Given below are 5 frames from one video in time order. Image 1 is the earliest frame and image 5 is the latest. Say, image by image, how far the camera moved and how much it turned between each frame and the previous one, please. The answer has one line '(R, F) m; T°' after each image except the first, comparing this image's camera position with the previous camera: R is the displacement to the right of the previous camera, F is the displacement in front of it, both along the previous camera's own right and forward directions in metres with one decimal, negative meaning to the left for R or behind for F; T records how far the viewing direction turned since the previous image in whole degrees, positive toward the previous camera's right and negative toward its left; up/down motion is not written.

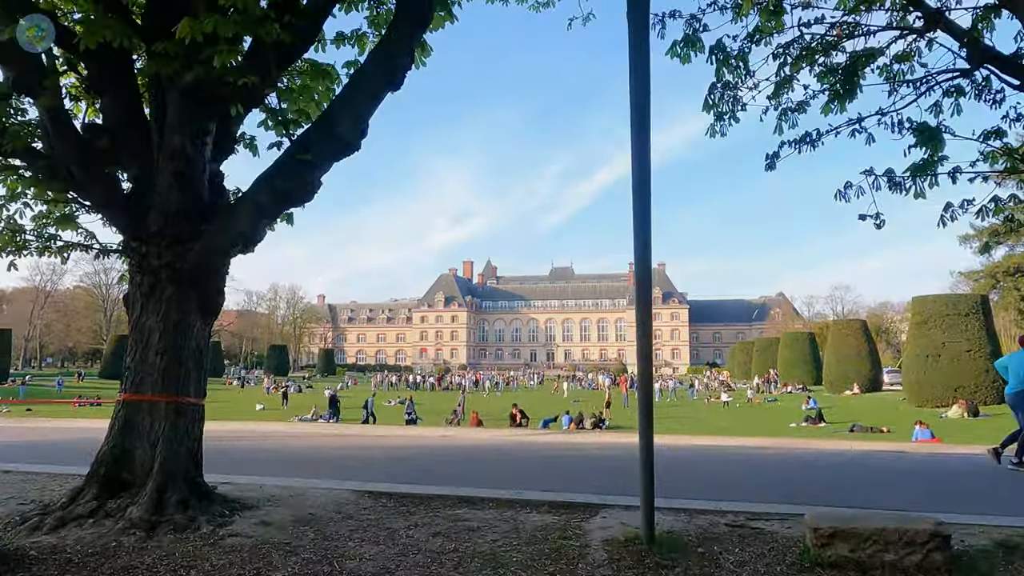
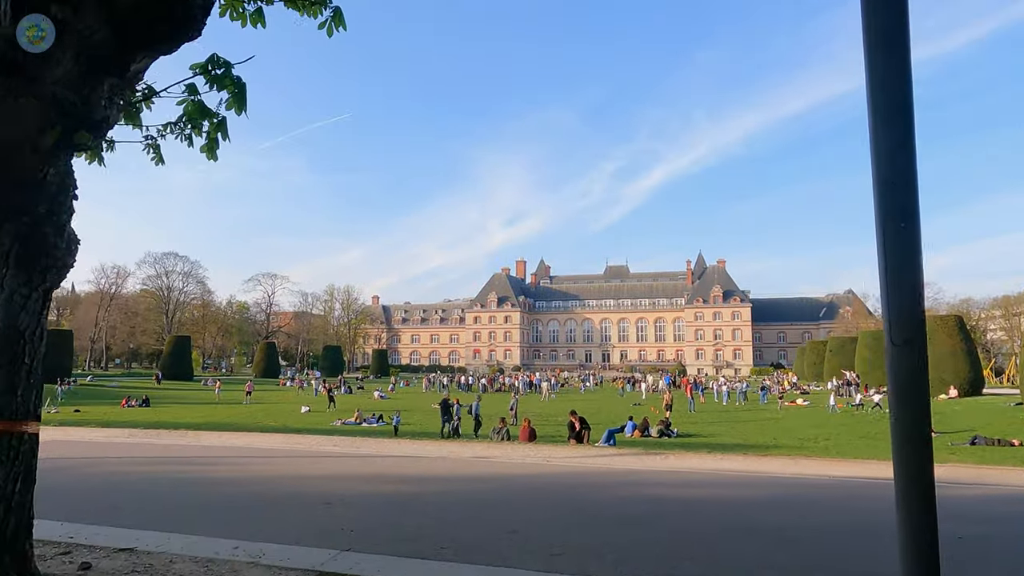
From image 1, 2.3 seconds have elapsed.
(-0.1, +3.9) m; -5°
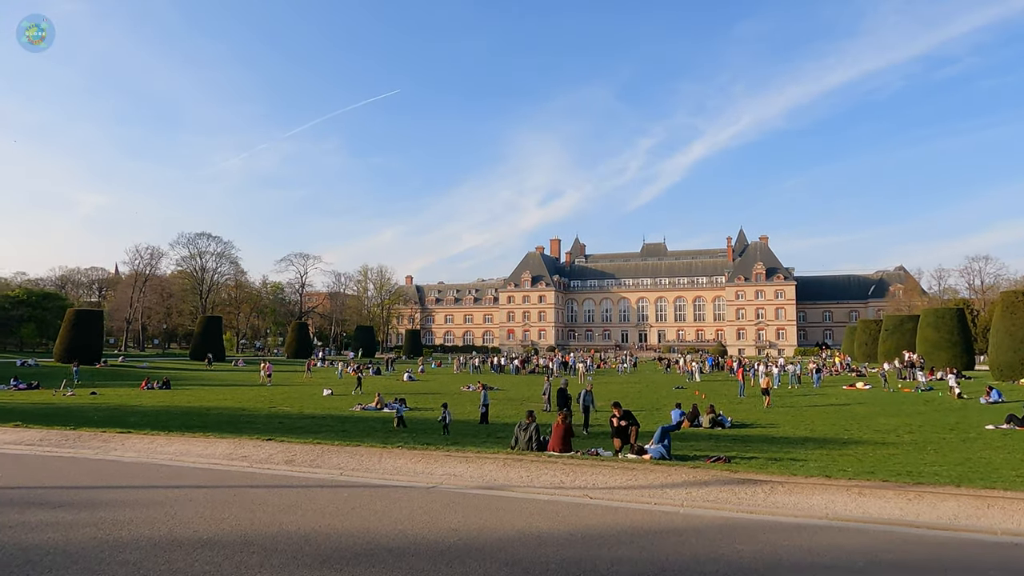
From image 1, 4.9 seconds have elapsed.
(+0.1, +4.2) m; -3°
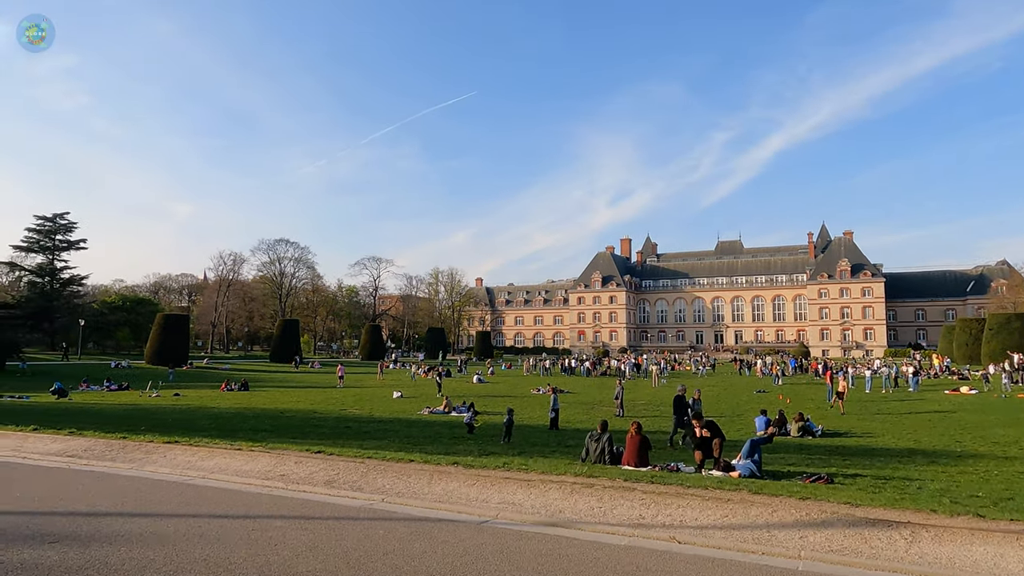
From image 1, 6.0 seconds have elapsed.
(0.0, +1.4) m; -6°
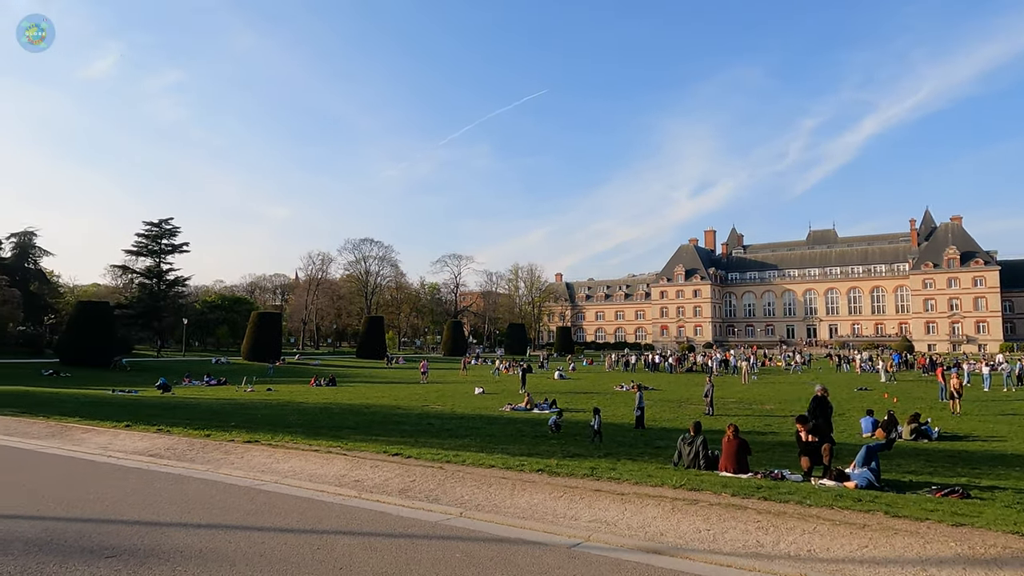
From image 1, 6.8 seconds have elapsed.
(-0.1, +0.9) m; -7°
